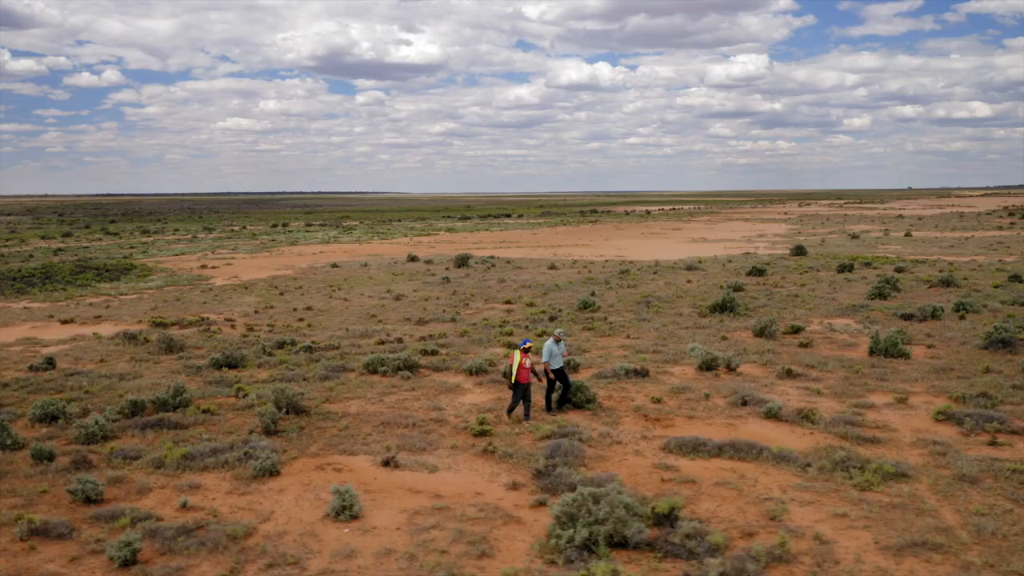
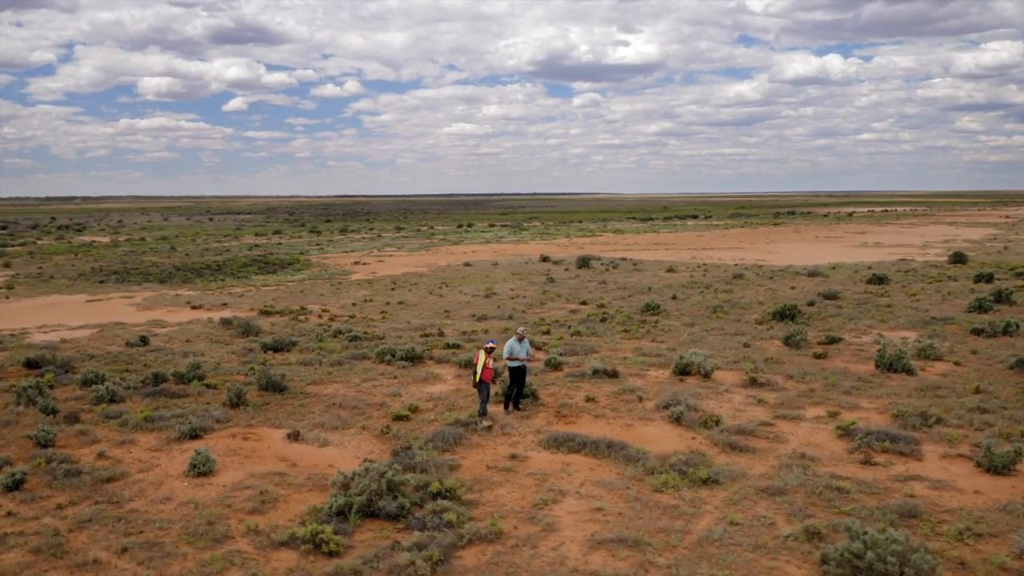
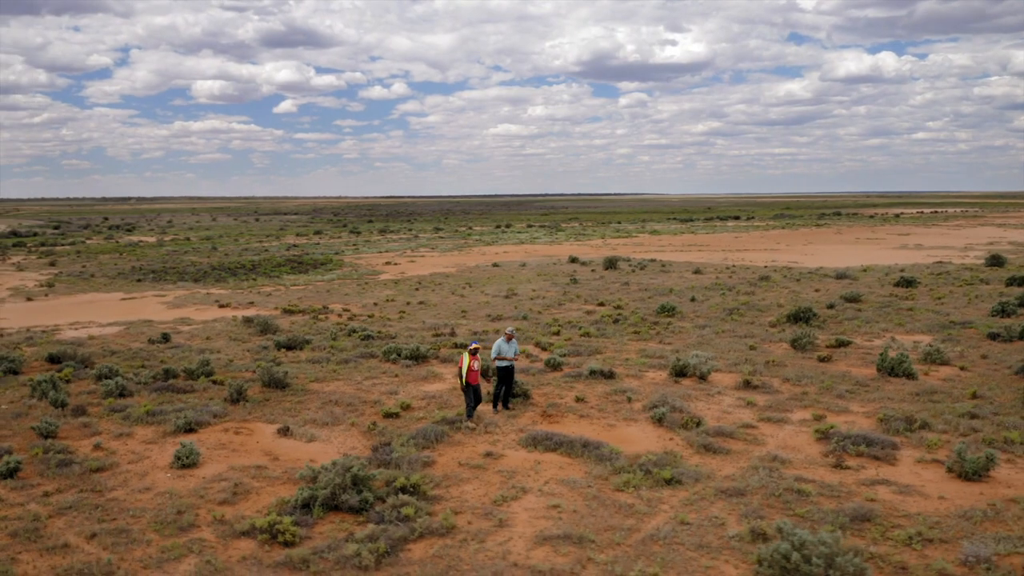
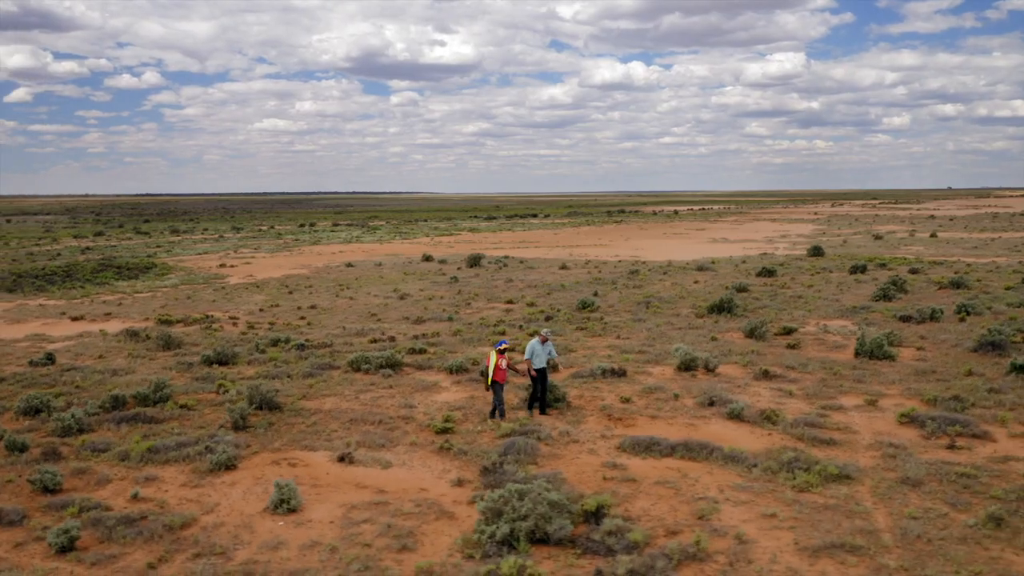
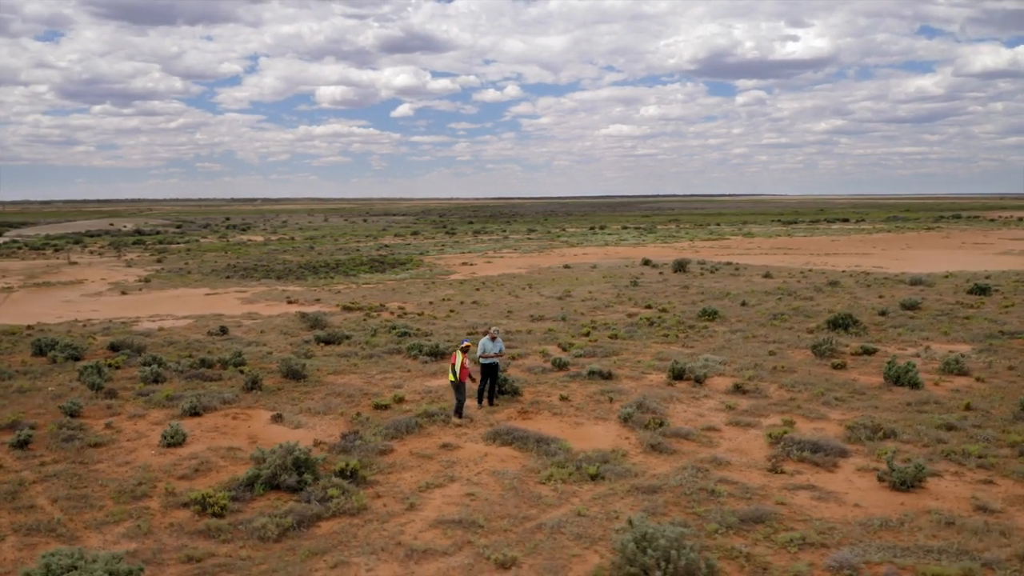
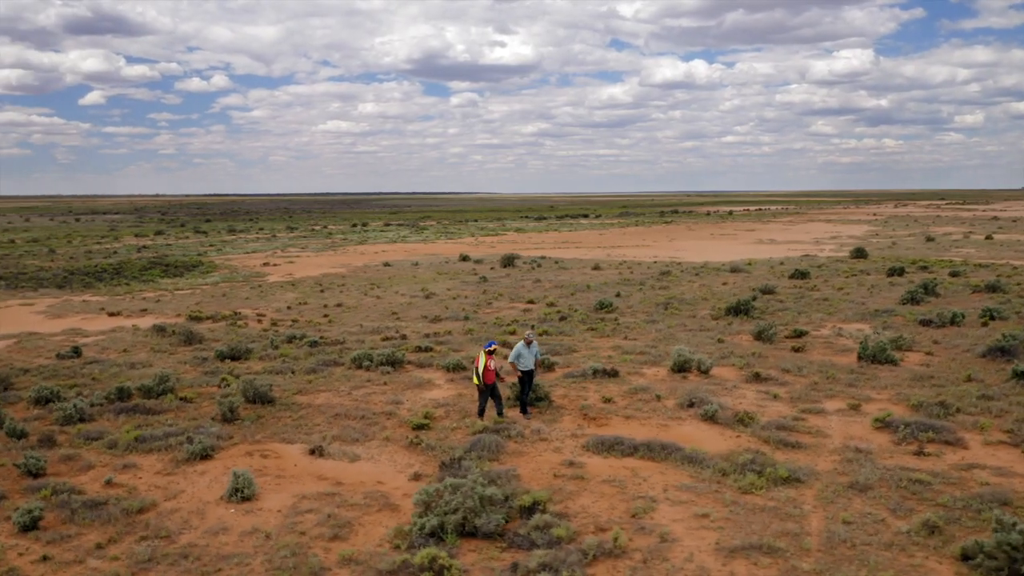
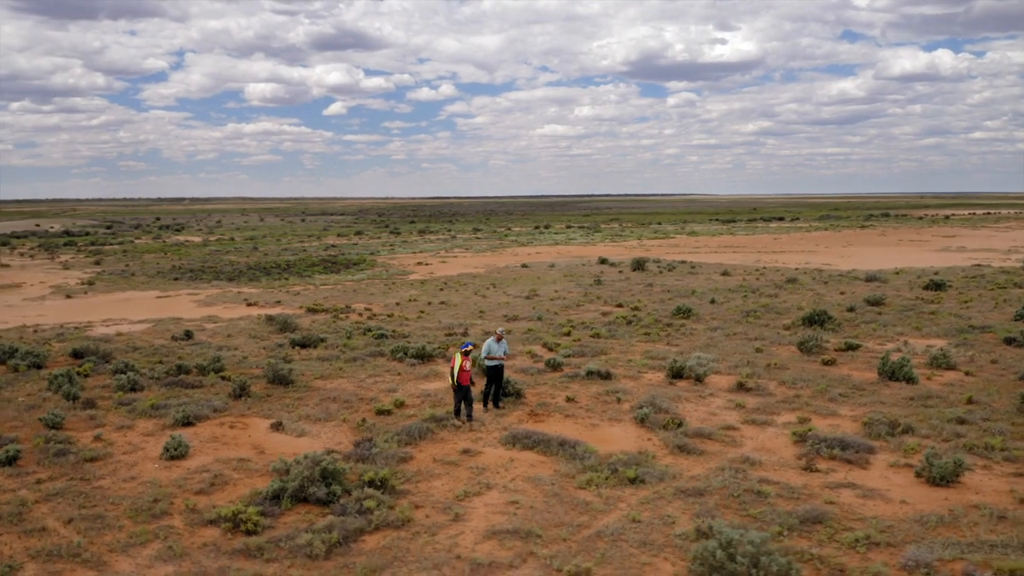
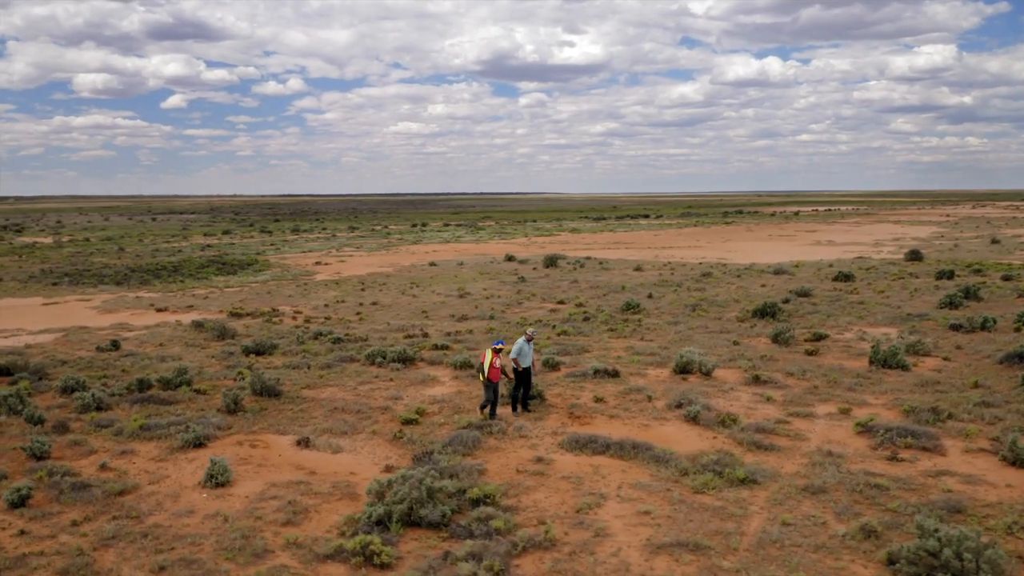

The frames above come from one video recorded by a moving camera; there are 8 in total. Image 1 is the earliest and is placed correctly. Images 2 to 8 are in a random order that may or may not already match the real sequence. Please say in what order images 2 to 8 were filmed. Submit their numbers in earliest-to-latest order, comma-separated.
4, 6, 8, 2, 3, 7, 5
